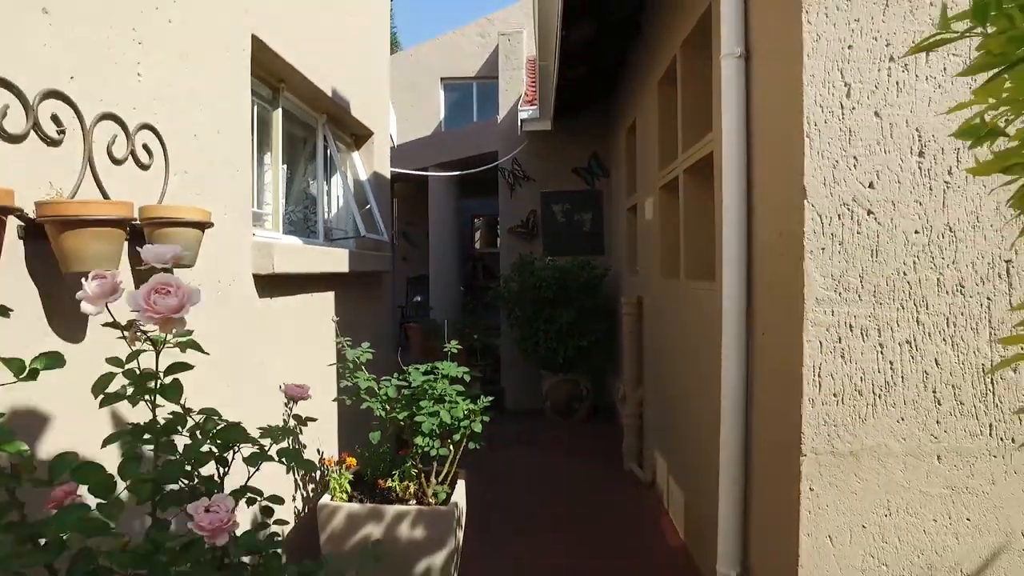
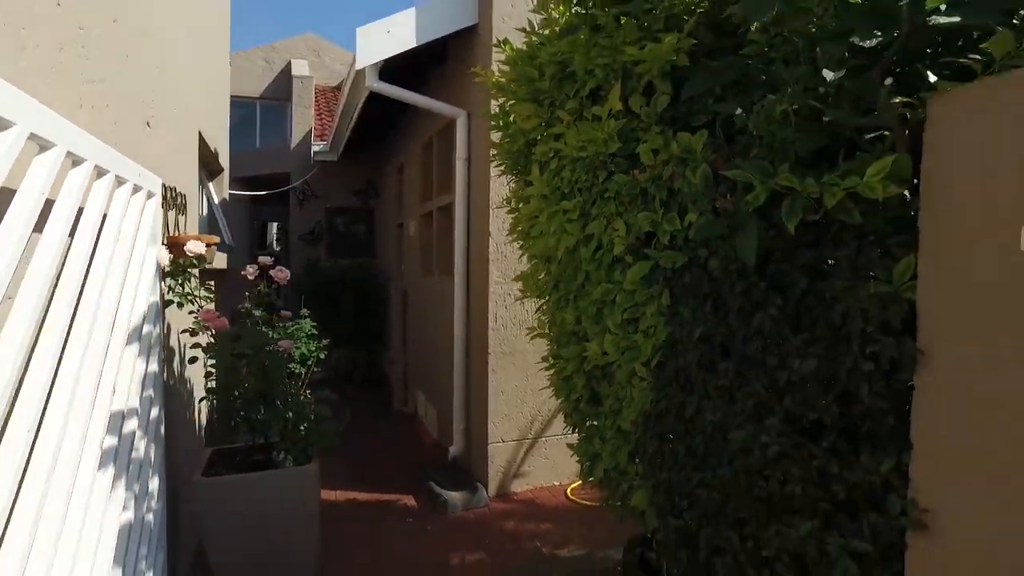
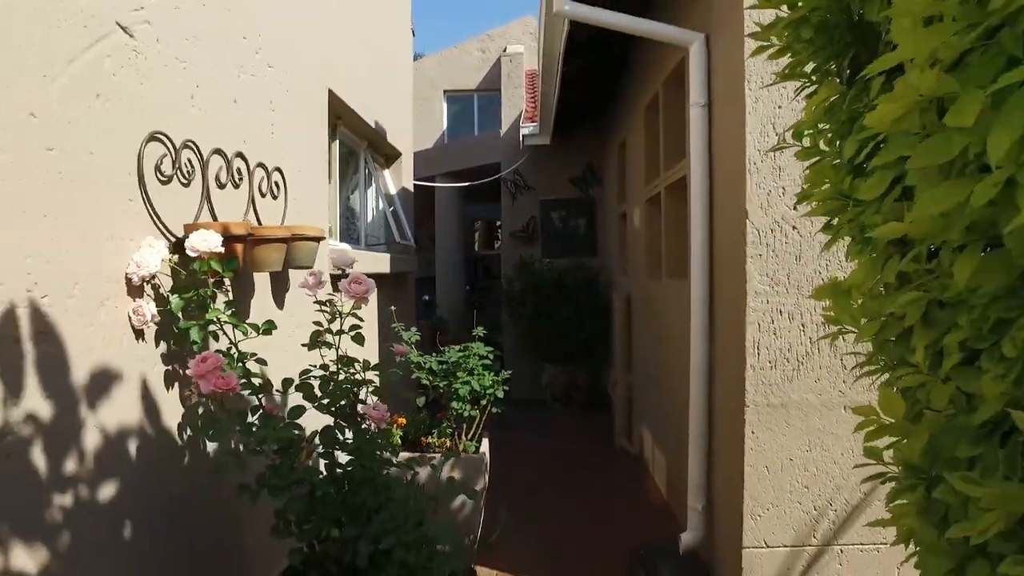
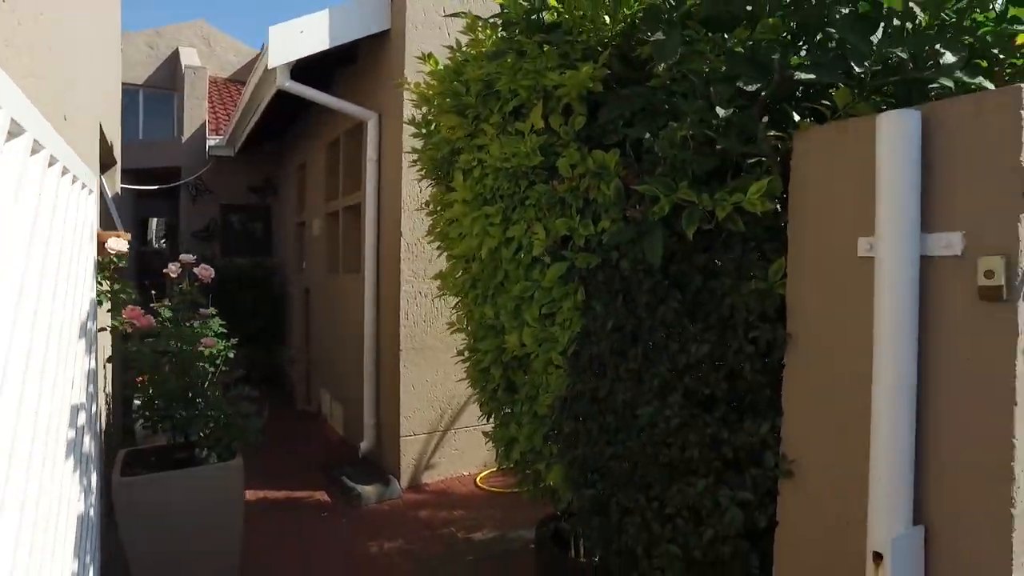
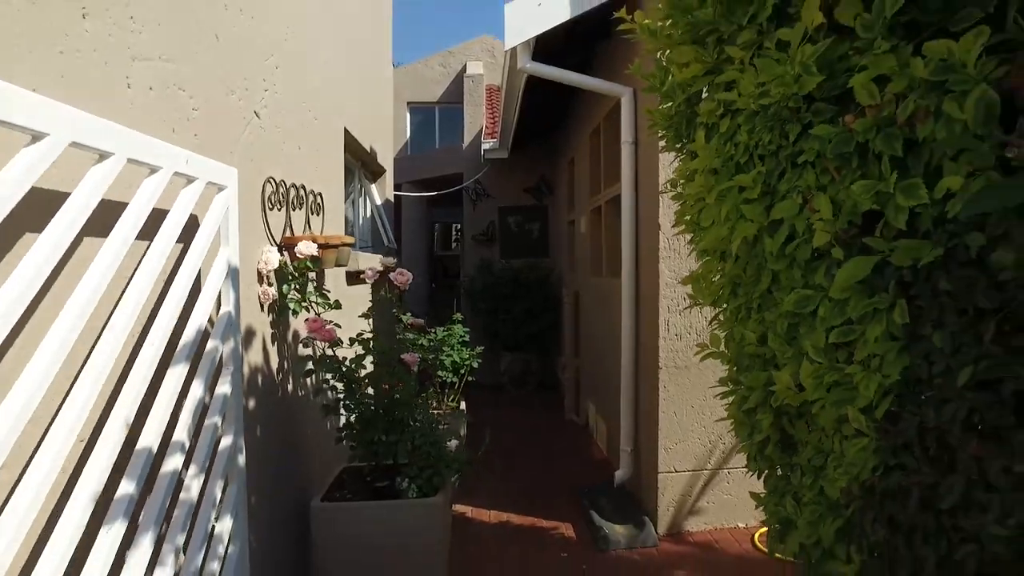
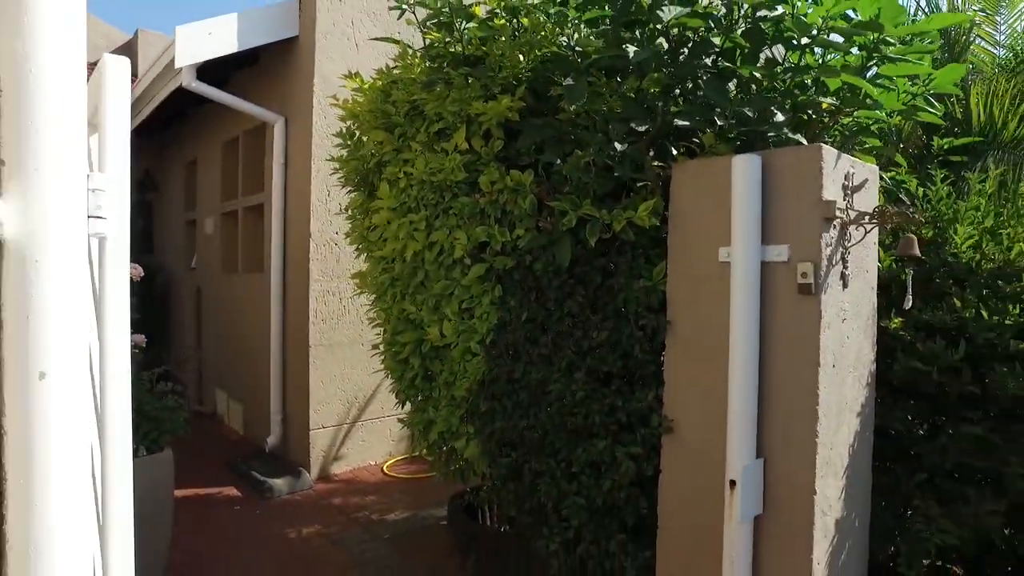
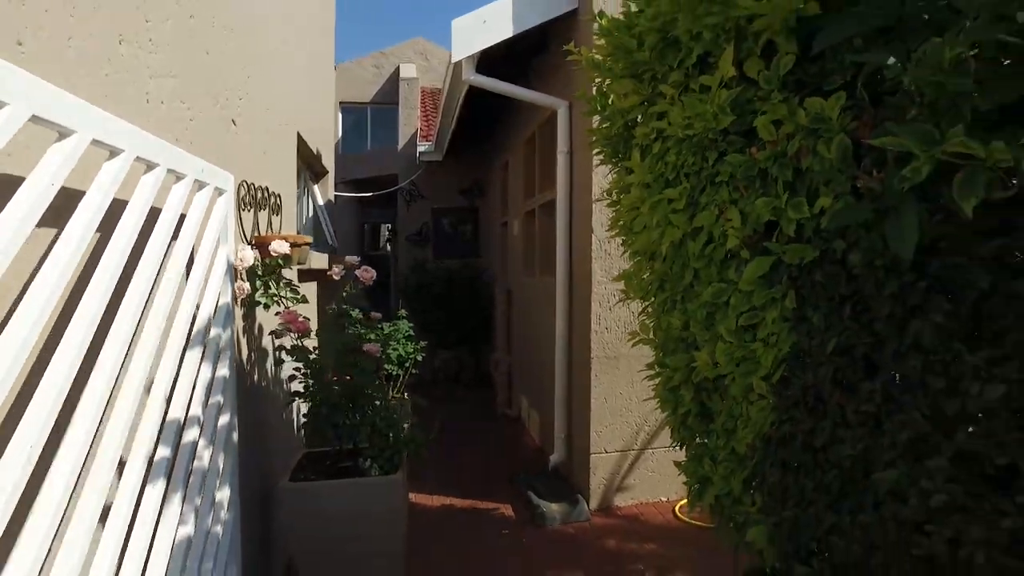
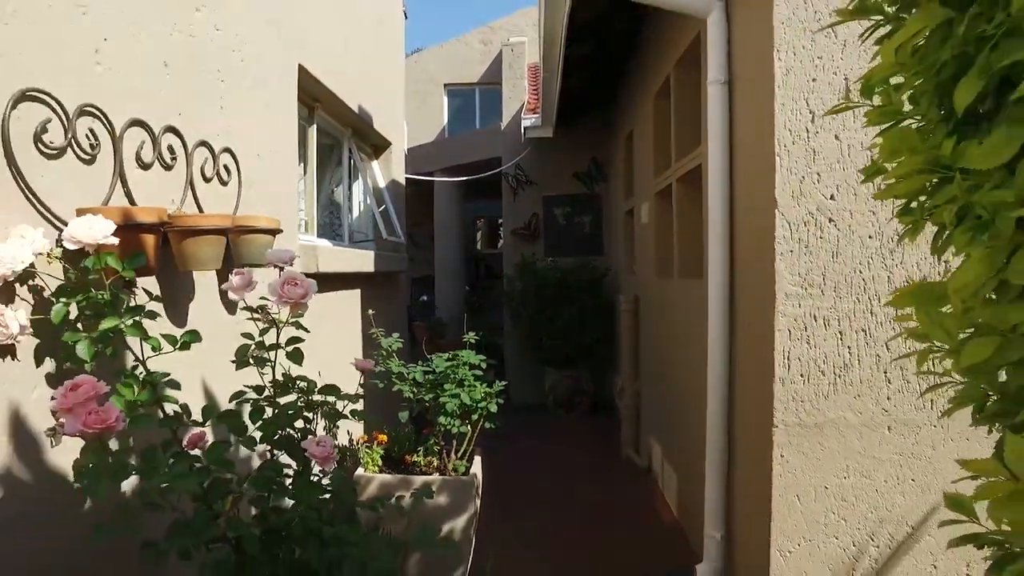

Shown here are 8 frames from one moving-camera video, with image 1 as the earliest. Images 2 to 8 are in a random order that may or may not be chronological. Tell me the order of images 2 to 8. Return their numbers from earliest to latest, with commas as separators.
8, 3, 5, 7, 2, 4, 6
